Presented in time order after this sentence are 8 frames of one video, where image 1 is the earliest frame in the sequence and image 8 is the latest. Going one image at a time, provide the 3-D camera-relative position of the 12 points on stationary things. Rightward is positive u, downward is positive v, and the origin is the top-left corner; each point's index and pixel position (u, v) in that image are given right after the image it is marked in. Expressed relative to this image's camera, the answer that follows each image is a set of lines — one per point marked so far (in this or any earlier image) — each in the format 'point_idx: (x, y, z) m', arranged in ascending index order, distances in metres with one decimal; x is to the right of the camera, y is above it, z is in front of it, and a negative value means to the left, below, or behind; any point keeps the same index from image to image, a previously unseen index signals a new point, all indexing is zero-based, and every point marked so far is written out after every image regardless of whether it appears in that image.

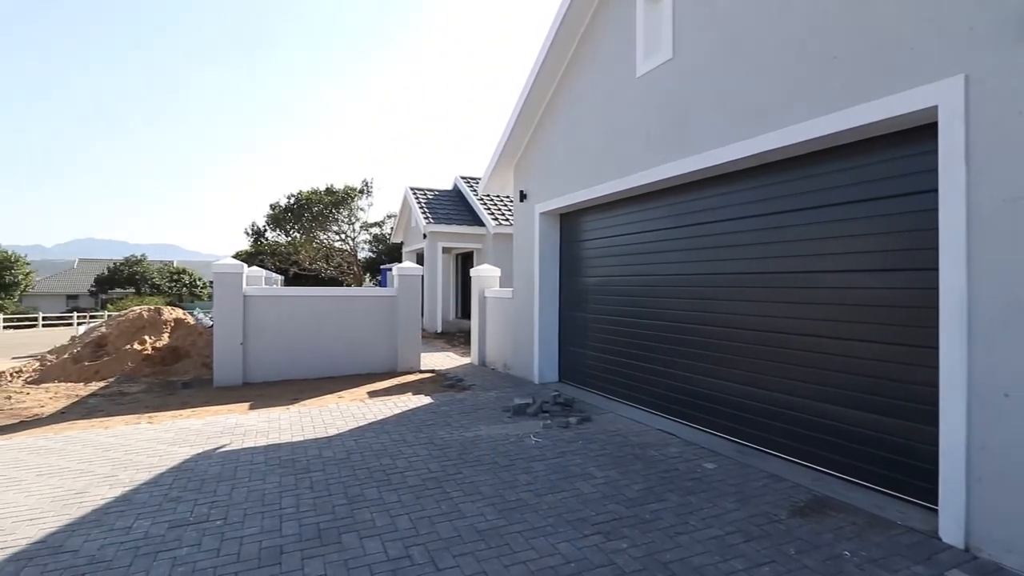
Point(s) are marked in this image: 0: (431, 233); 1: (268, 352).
0: (-2.6, +1.8, +19.5) m
1: (-4.4, -1.2, +10.8) m
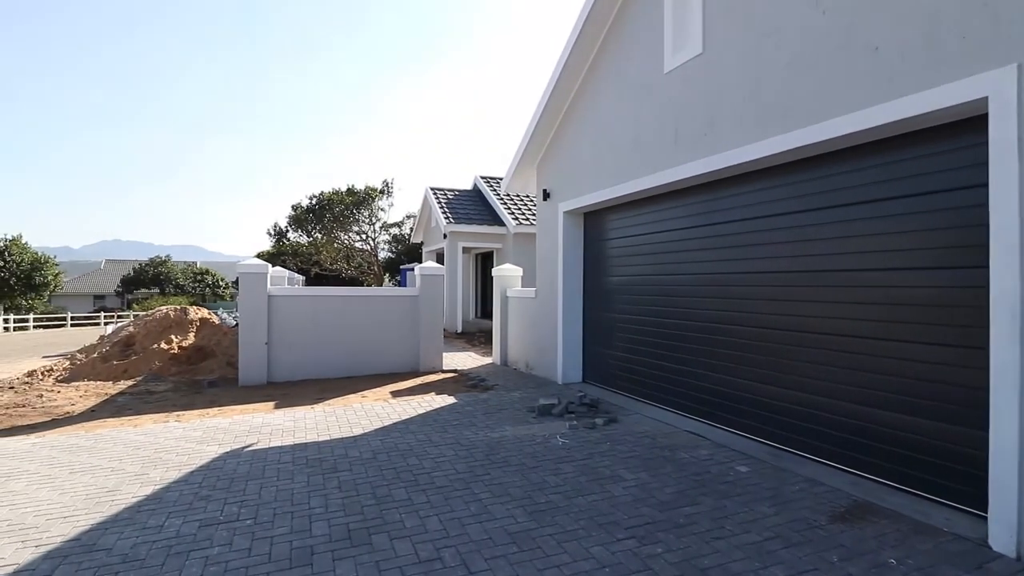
0: (-2.0, +1.8, +19.5) m
1: (-4.0, -1.2, +10.9) m
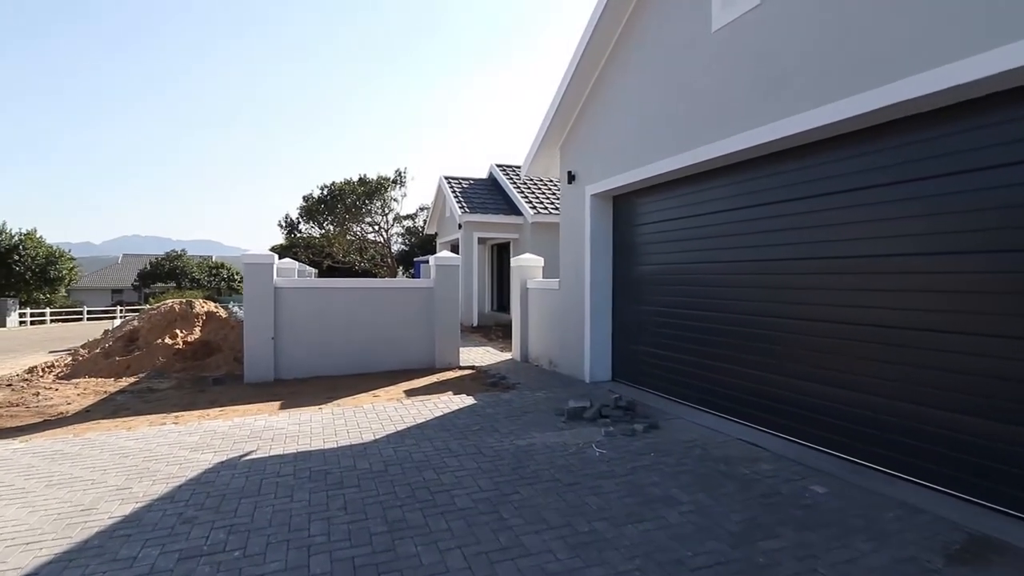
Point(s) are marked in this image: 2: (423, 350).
0: (-1.4, +2.1, +18.8) m
1: (-3.7, -1.0, +10.3) m
2: (-1.6, -1.1, +11.0) m
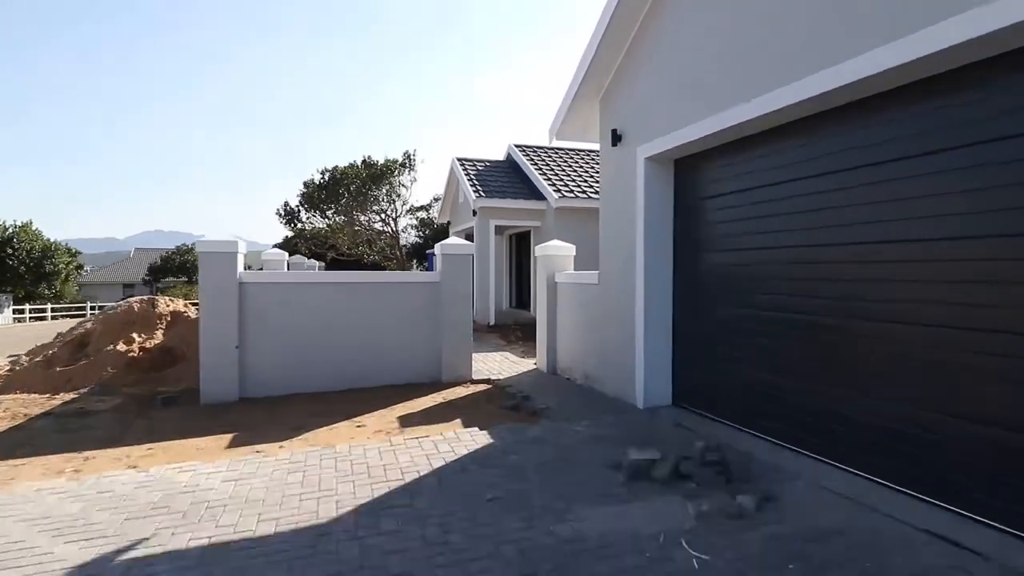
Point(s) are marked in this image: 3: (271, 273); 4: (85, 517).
0: (-0.8, +2.2, +16.6) m
1: (-3.3, -1.0, +8.2) m
2: (-1.3, -1.1, +8.9) m
3: (-3.3, +0.2, +8.2) m
4: (-3.0, -1.6, +4.2) m
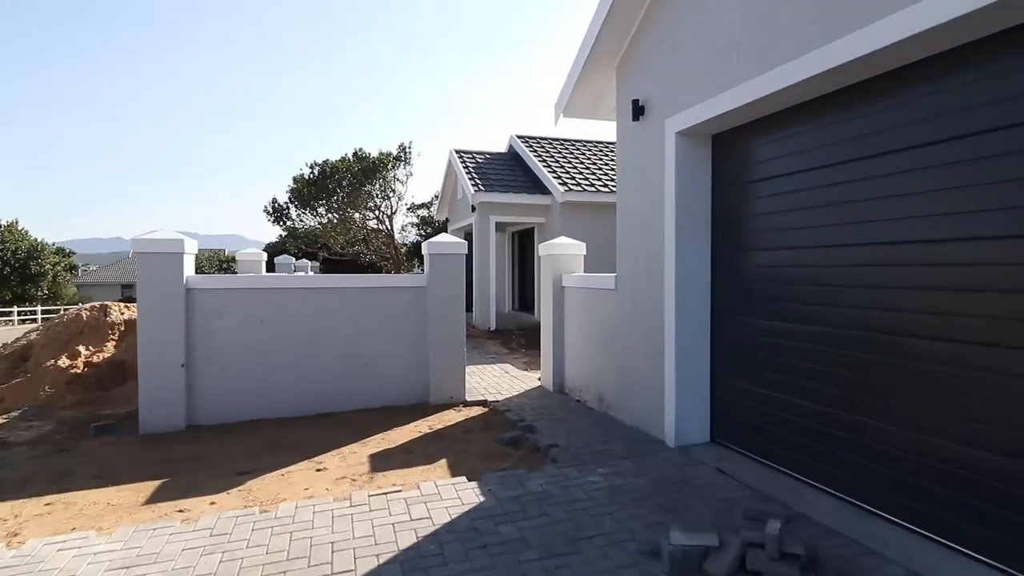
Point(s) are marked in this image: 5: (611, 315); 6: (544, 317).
0: (-0.8, +2.2, +15.3) m
1: (-3.3, -1.1, +6.9) m
2: (-1.3, -1.1, +7.6) m
3: (-3.3, +0.1, +6.9) m
4: (-3.0, -1.7, +2.9) m
5: (+1.1, -0.3, +6.6) m
6: (+0.4, -0.4, +8.3) m
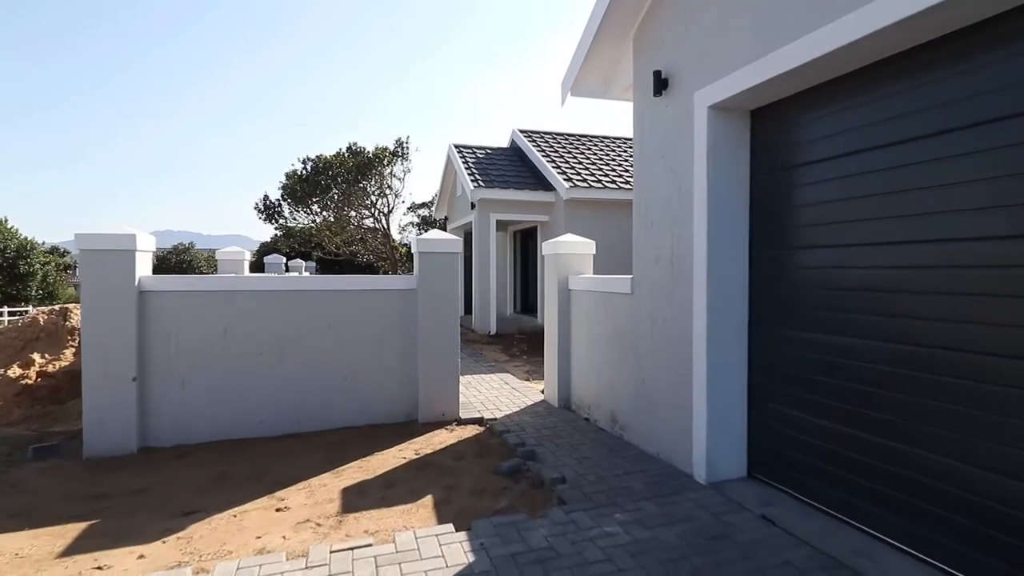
0: (-0.7, +2.1, +14.5) m
1: (-3.3, -1.1, +6.1) m
2: (-1.3, -1.2, +6.7) m
3: (-3.3, +0.1, +6.0) m
4: (-3.1, -1.7, +2.0) m
5: (+1.1, -0.3, +5.7) m
6: (+0.5, -0.4, +7.4) m
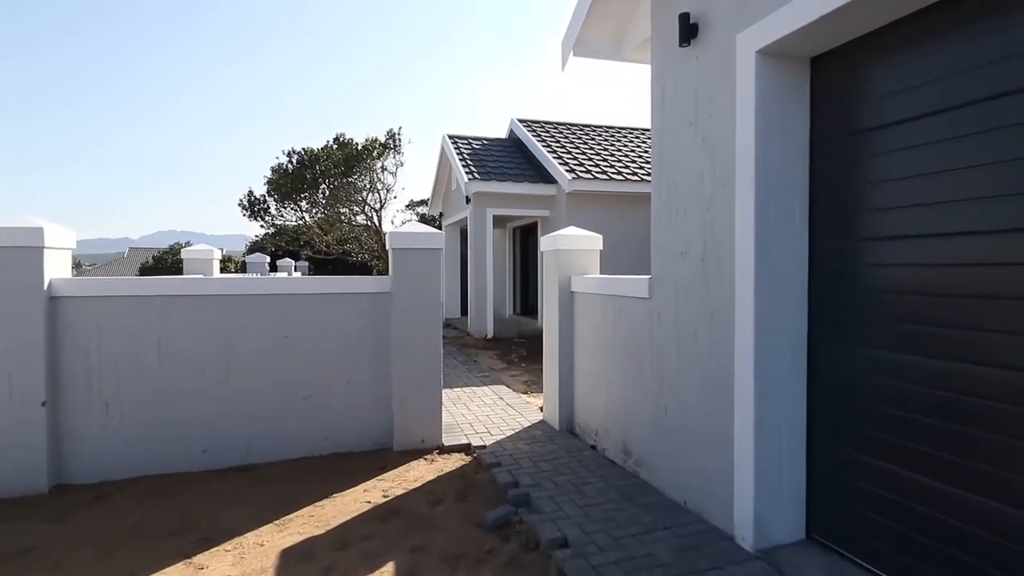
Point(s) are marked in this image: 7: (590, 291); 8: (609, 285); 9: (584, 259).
0: (-0.8, +2.1, +13.4) m
1: (-3.4, -1.1, +5.1) m
2: (-1.3, -1.2, +5.7) m
3: (-3.4, +0.1, +5.0) m
4: (-3.2, -1.7, +1.0) m
5: (+1.0, -0.3, +4.7) m
6: (+0.4, -0.5, +6.4) m
7: (+0.7, 0.0, +5.6) m
8: (+0.9, 0.0, +5.2) m
9: (+0.8, +0.3, +6.1) m
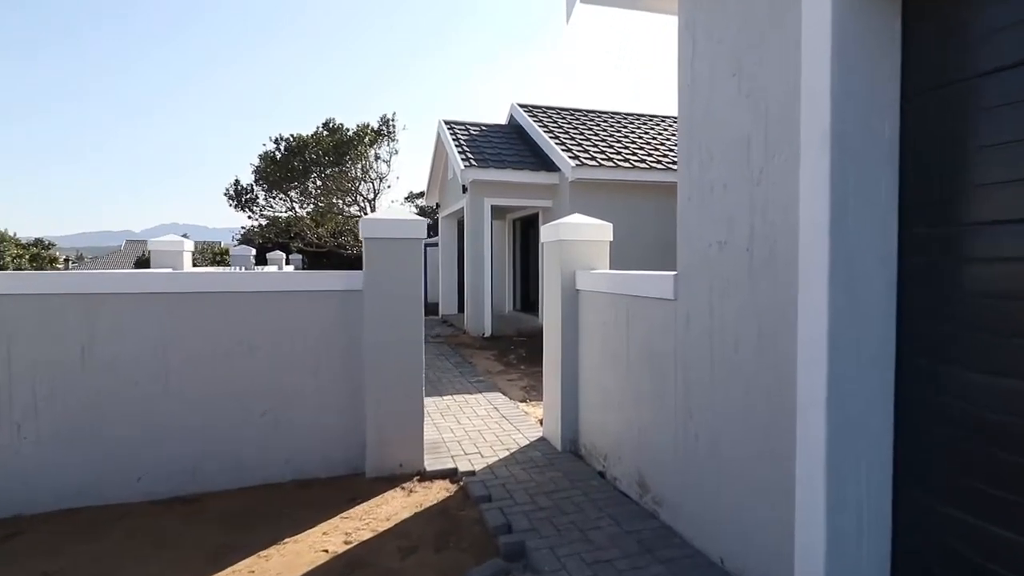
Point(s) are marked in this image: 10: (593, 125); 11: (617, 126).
0: (-0.8, +2.2, +12.6) m
1: (-3.4, -1.1, +4.2) m
2: (-1.4, -1.2, +4.9) m
3: (-3.5, +0.1, +4.2) m
4: (-3.2, -1.8, +0.2) m
5: (+1.0, -0.3, +3.8) m
6: (+0.3, -0.4, +5.5) m
7: (+0.7, 0.0, +4.8) m
8: (+0.8, 0.0, +4.4) m
9: (+0.7, +0.3, +5.3) m
10: (+2.0, +3.9, +14.2) m
11: (+2.6, +3.9, +14.4) m
